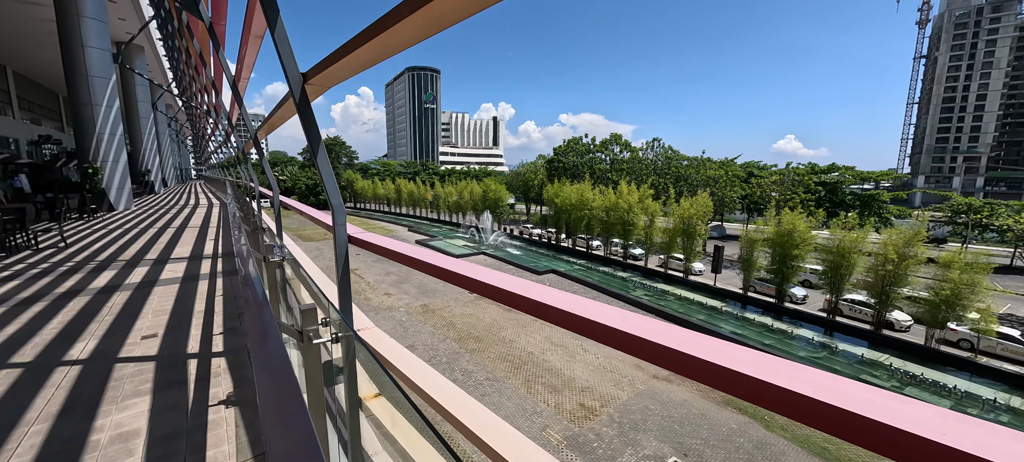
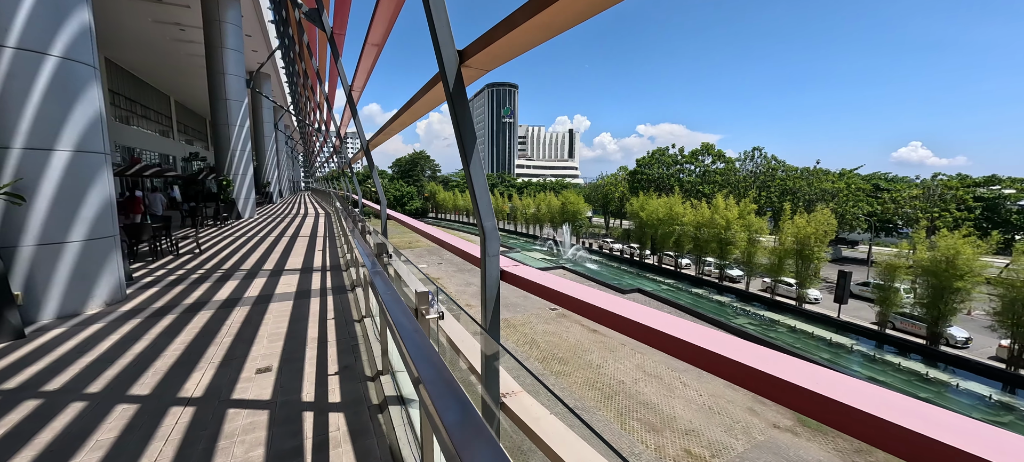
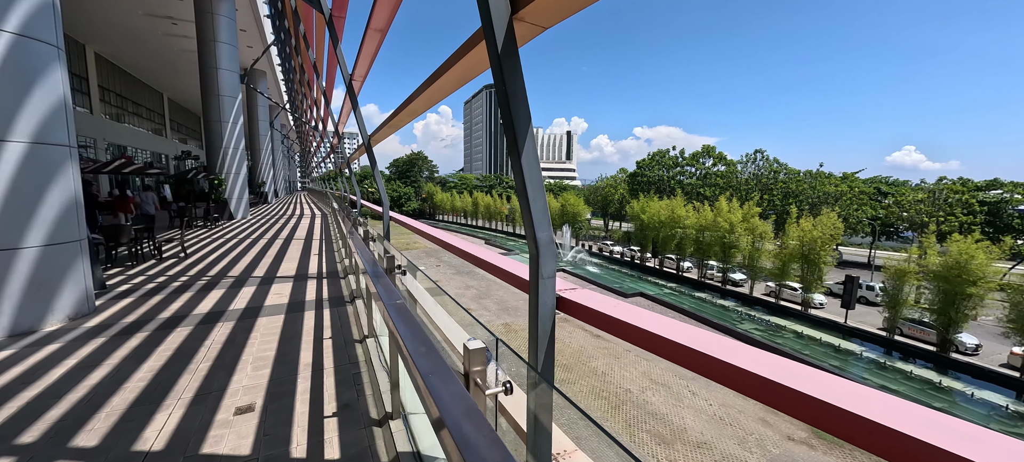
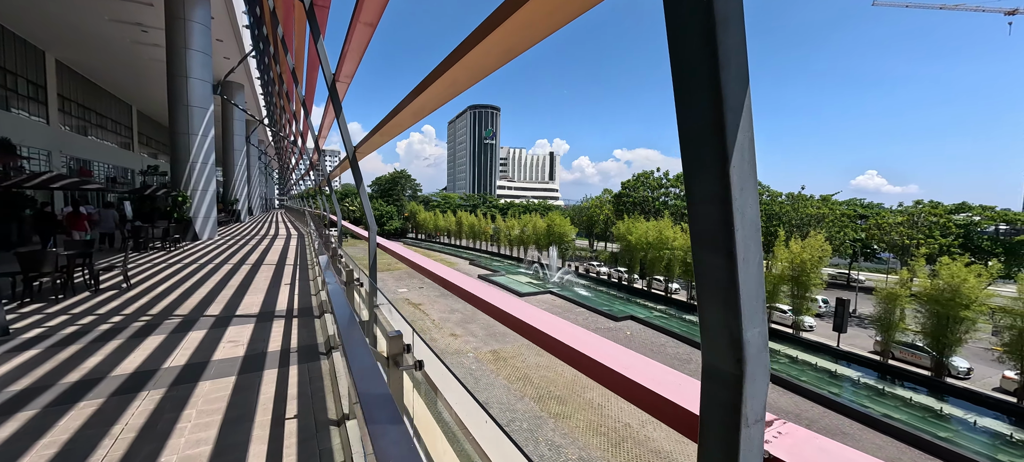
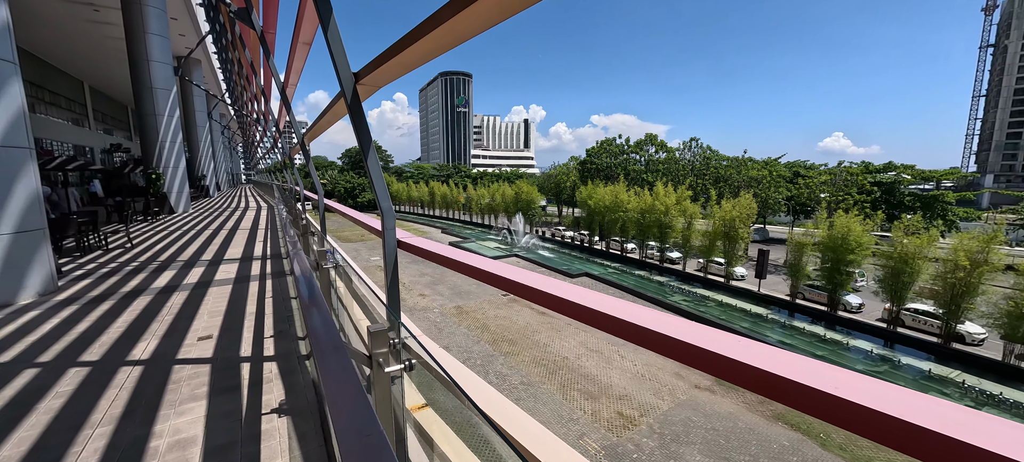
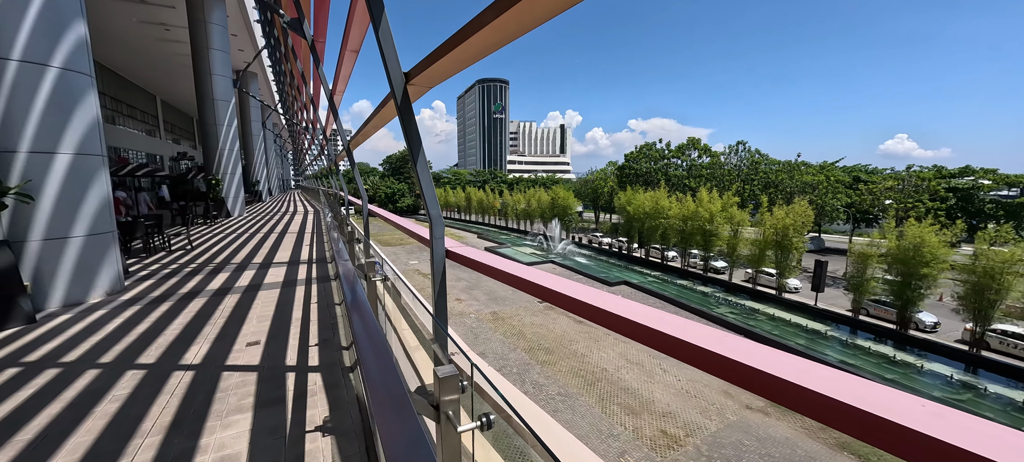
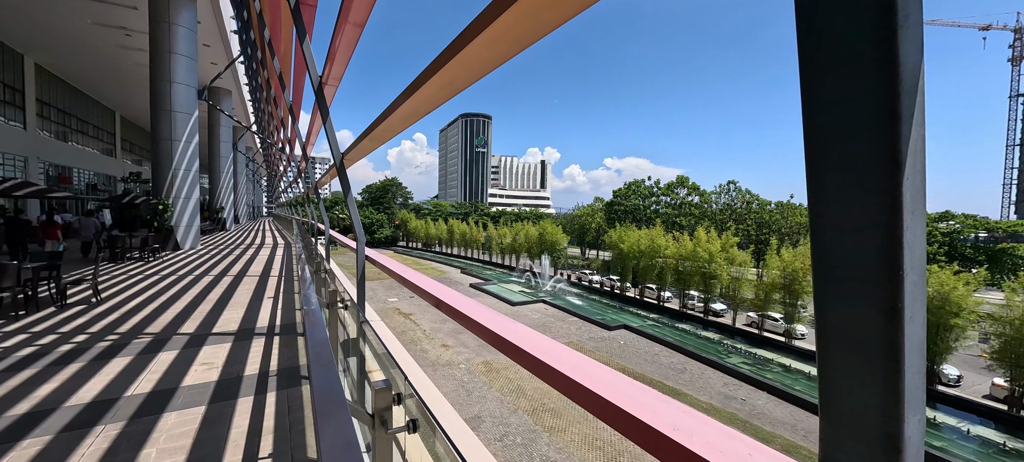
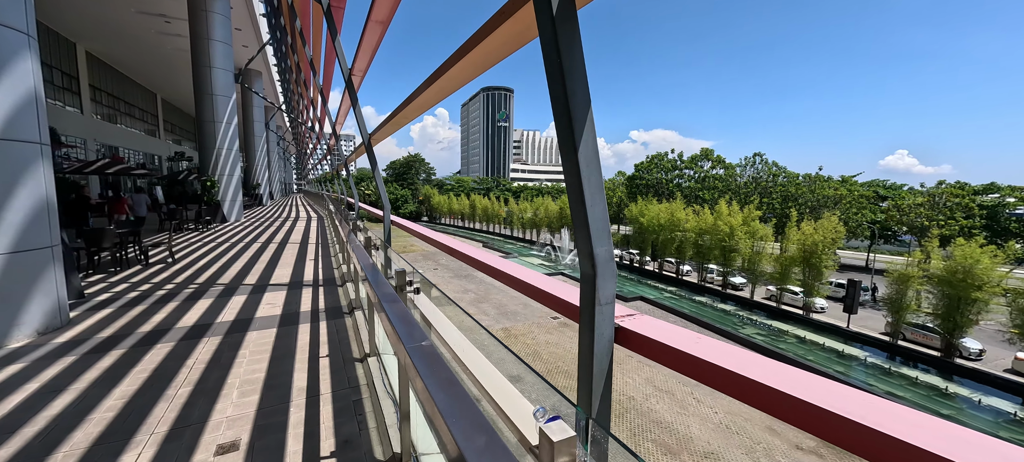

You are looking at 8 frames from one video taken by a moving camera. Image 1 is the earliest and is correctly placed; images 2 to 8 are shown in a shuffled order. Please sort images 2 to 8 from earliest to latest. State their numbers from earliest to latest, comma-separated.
5, 6, 2, 3, 8, 4, 7
